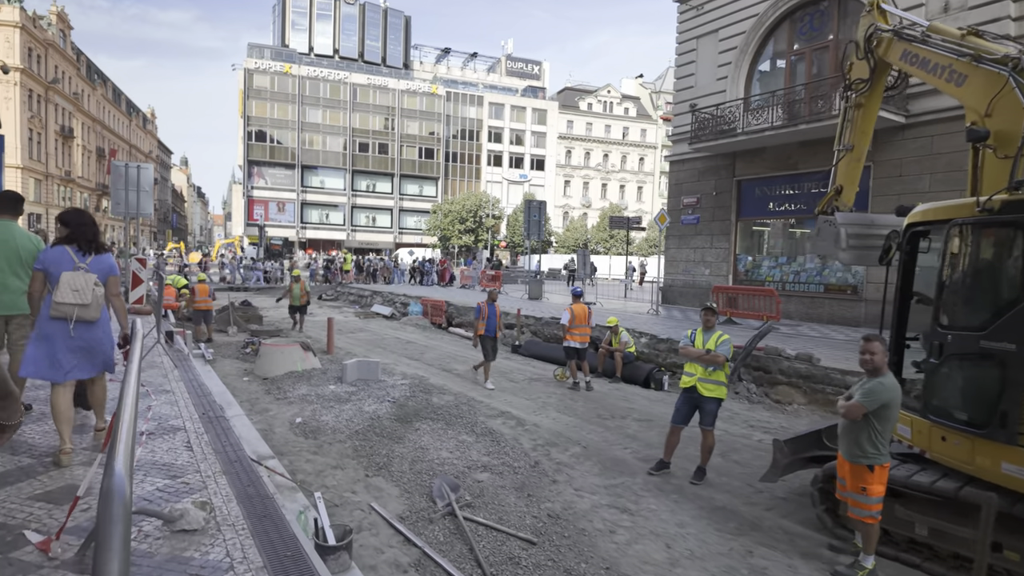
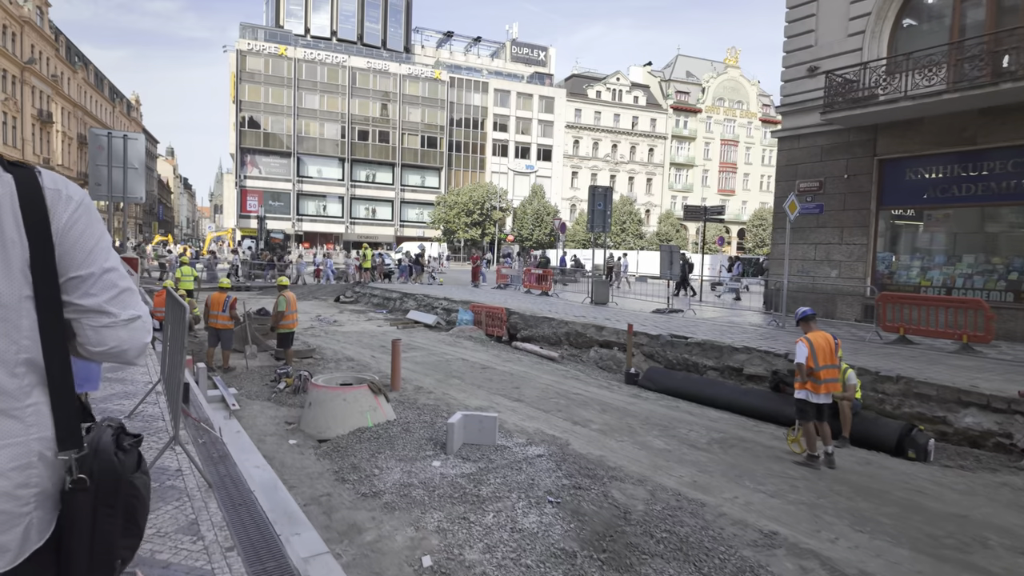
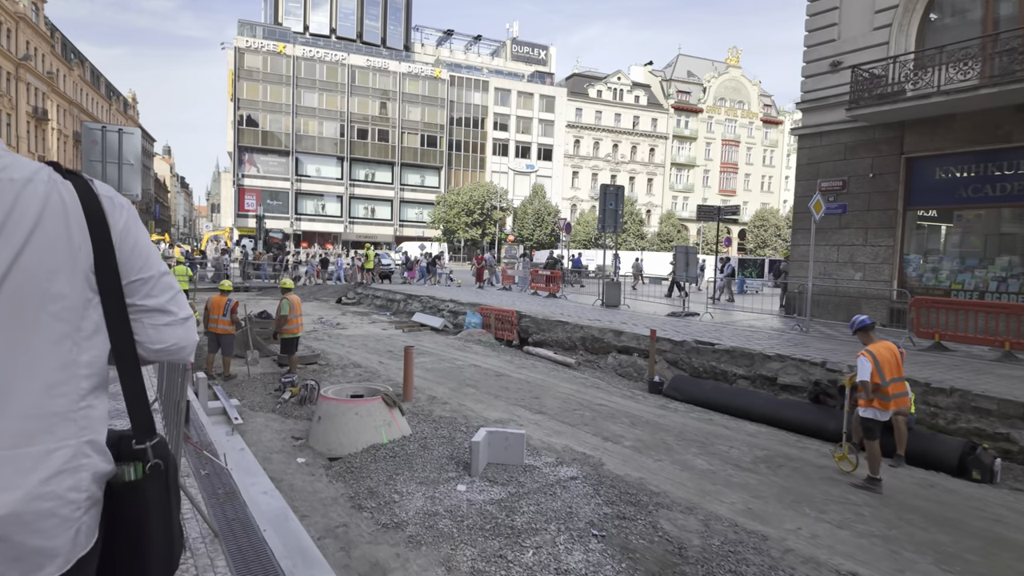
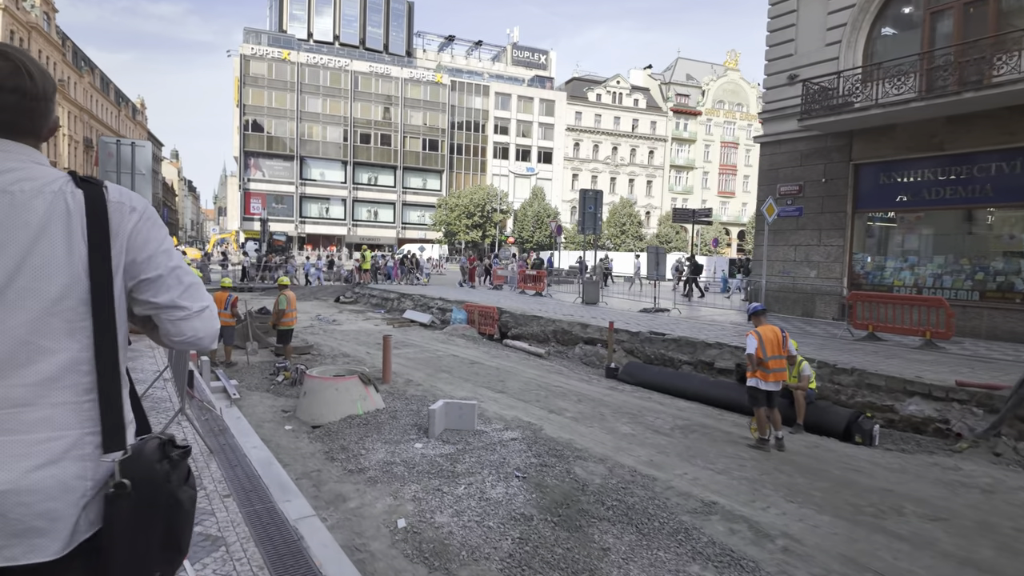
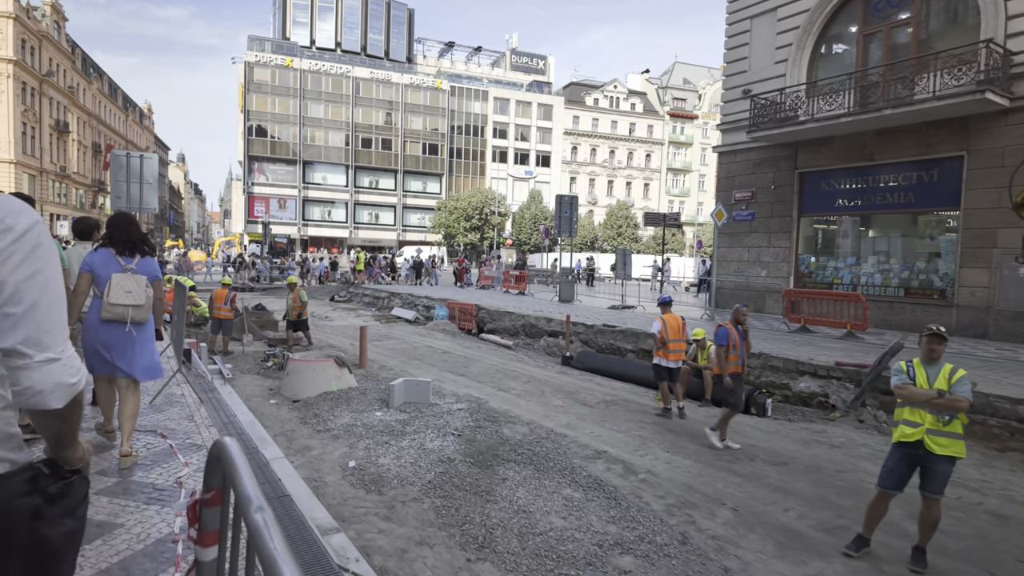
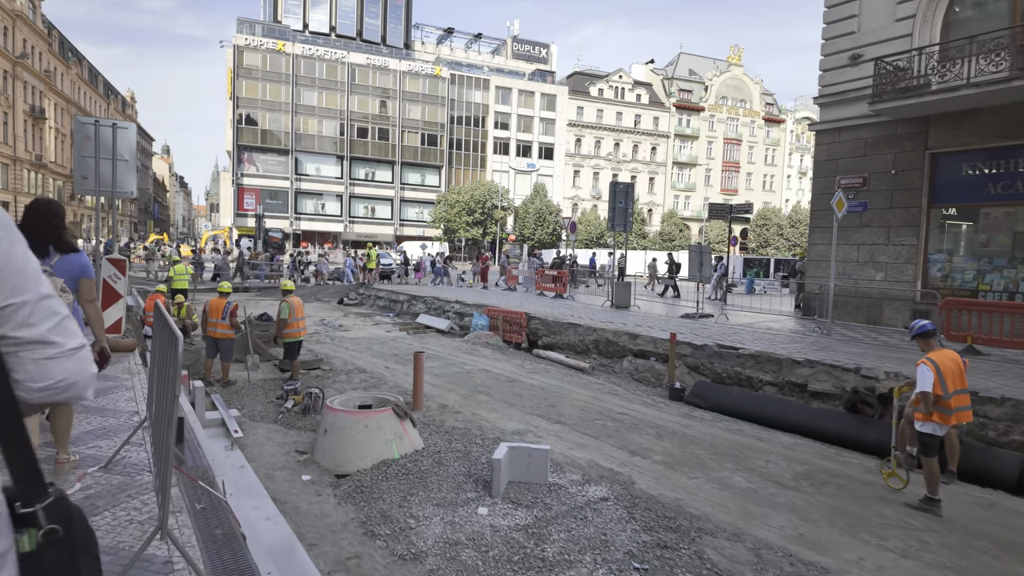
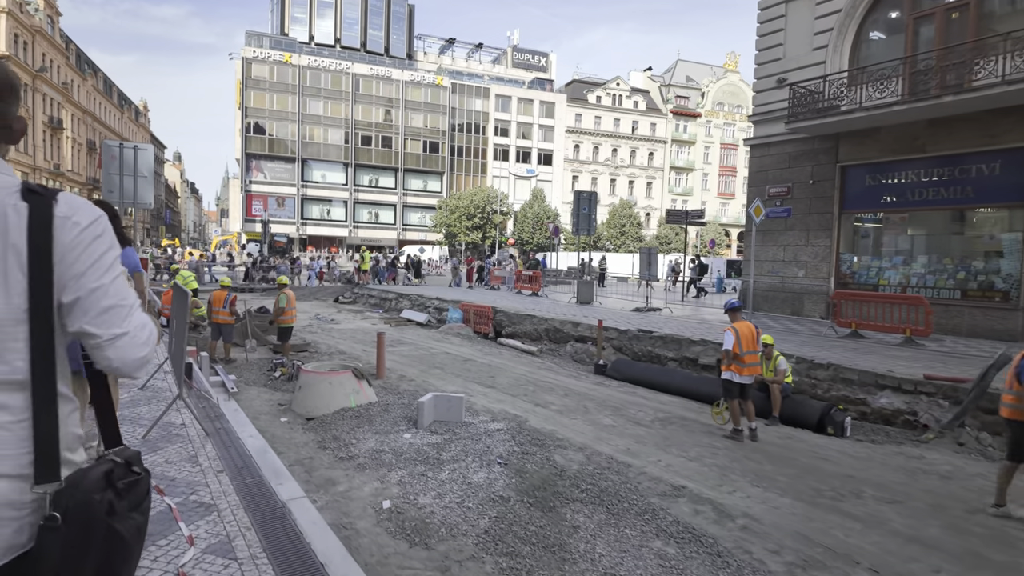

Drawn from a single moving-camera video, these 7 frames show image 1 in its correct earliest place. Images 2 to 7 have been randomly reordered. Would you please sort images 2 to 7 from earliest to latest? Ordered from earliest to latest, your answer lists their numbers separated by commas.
5, 7, 4, 2, 3, 6
